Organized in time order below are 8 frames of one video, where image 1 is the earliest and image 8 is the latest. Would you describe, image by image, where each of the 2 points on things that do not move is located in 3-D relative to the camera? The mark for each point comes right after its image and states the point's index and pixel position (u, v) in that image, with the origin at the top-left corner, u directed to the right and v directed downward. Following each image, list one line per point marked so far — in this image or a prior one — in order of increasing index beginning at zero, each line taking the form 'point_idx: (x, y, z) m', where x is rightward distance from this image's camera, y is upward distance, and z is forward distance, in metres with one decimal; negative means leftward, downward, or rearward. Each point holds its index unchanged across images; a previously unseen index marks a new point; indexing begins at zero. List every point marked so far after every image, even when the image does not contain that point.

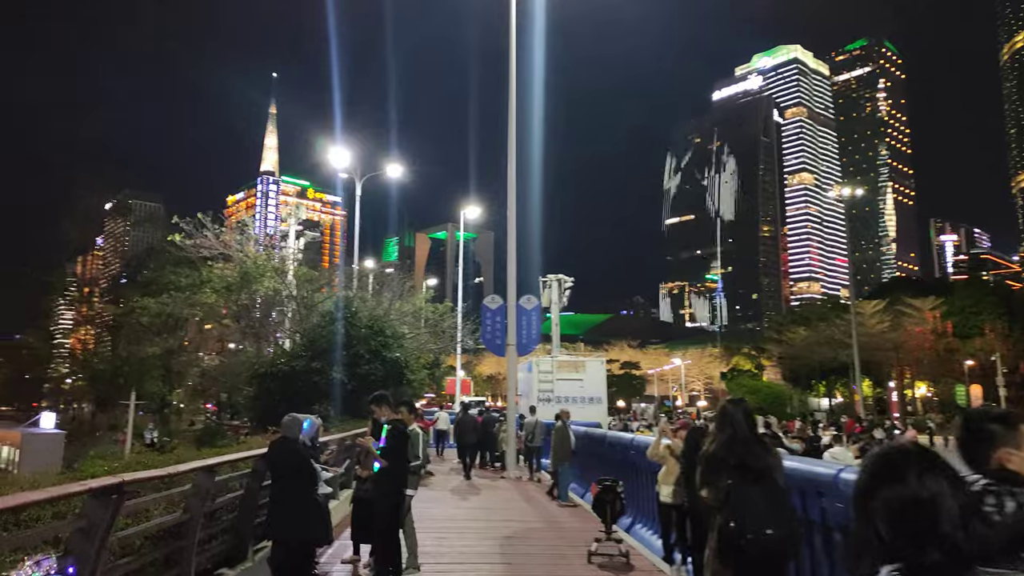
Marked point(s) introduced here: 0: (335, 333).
0: (-4.0, -1.1, +16.3) m
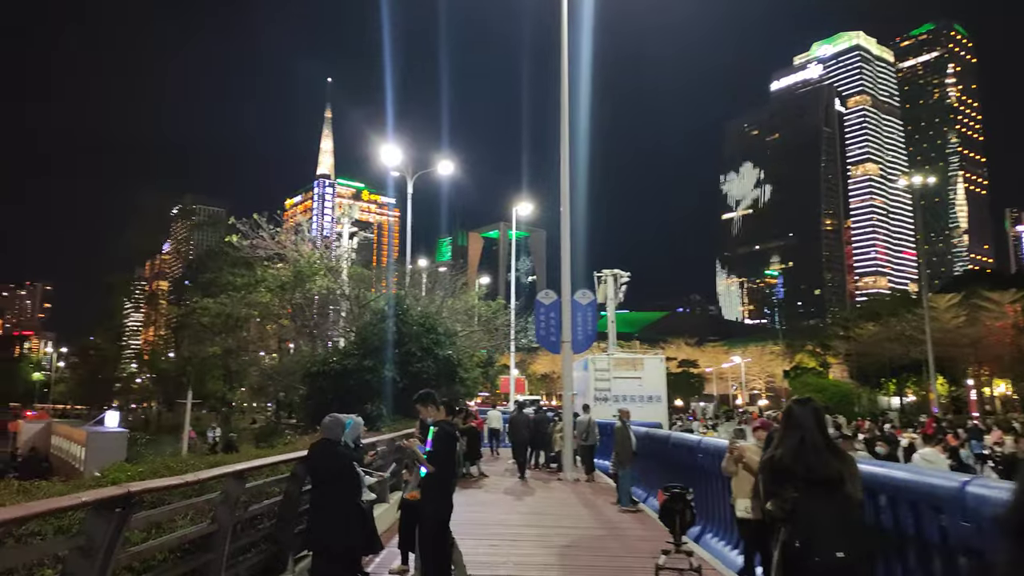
0: (-2.8, -1.0, +16.0) m
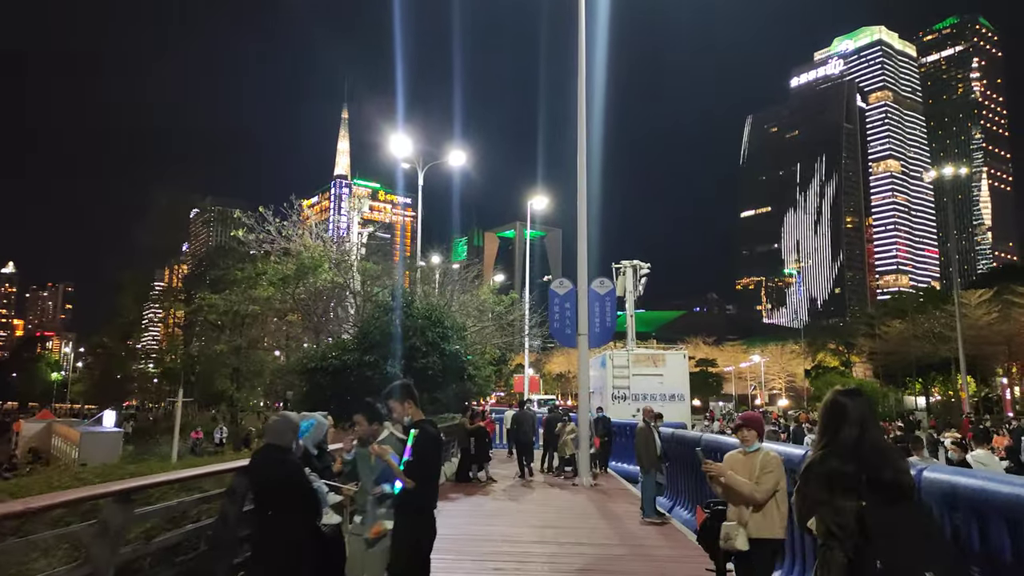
0: (-2.5, -0.8, +14.9) m
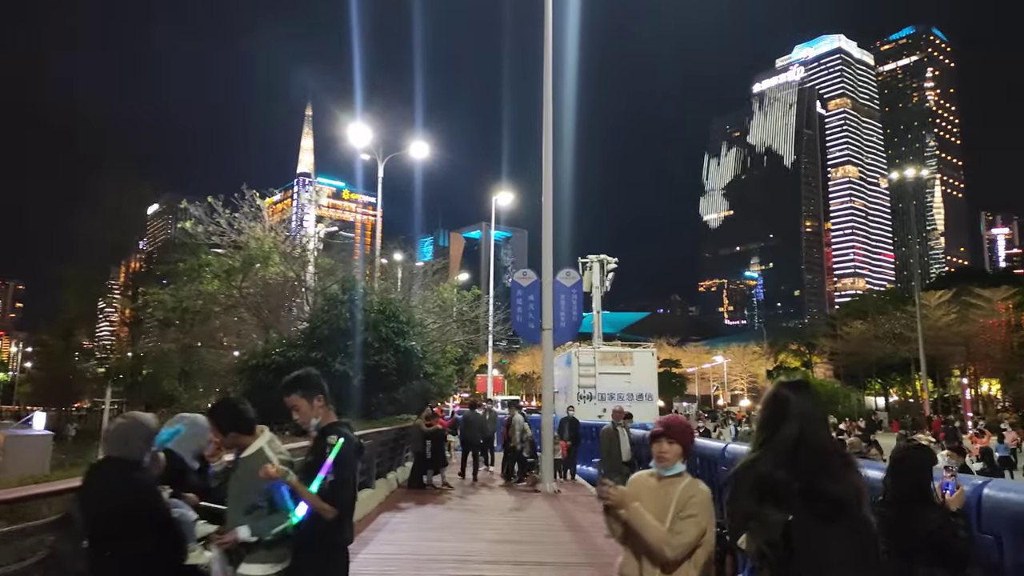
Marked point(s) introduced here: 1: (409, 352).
0: (-3.3, -0.7, +13.8) m
1: (-2.1, -1.3, +15.0) m
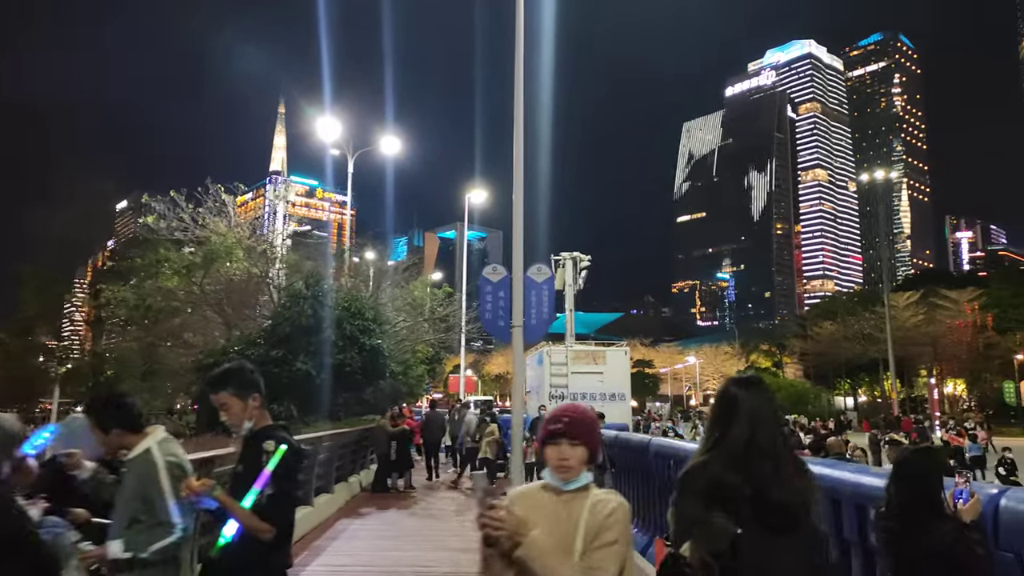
0: (-3.9, -0.6, +13.3) m
1: (-2.8, -1.2, +14.5) m
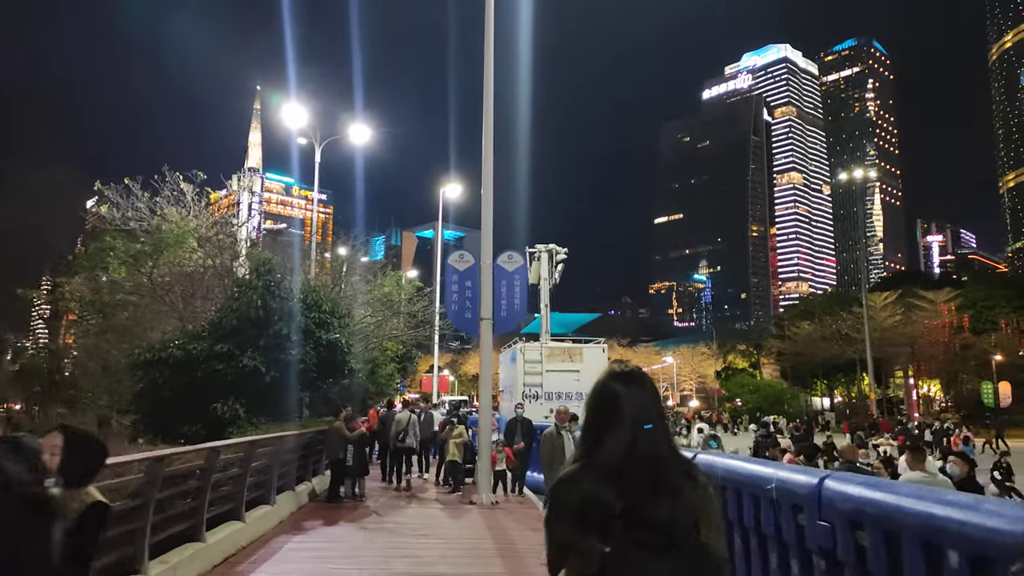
0: (-4.4, -0.4, +12.2) m
1: (-3.3, -1.1, +13.4) m
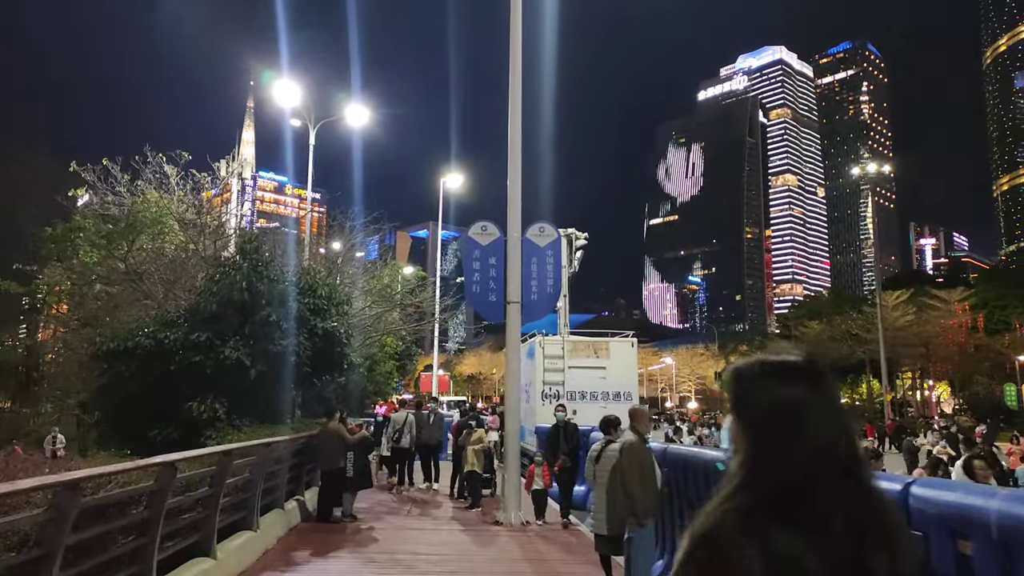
0: (-4.0, -0.1, +10.4) m
1: (-2.9, -0.8, +11.7) m
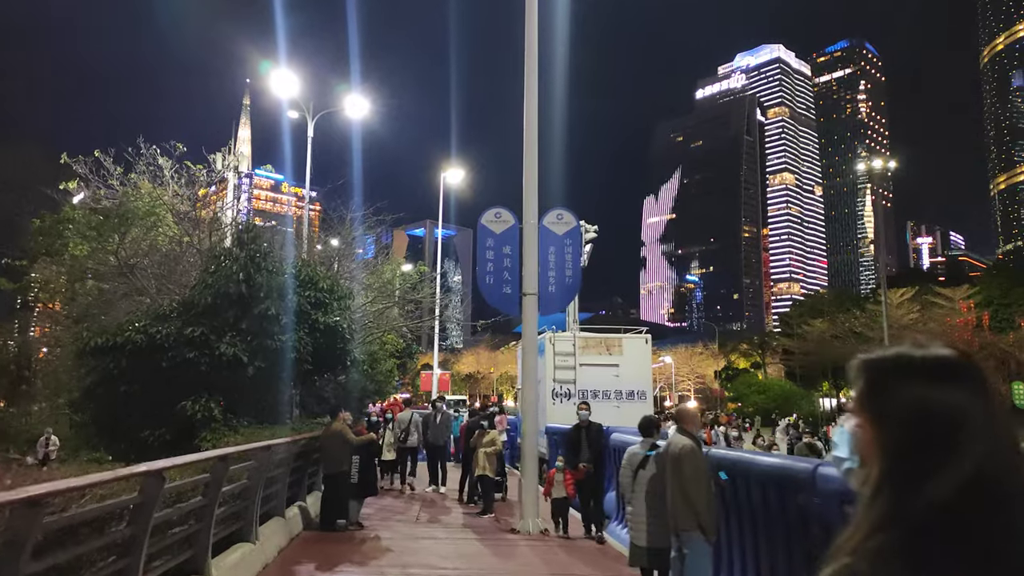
0: (-3.8, 0.0, +9.8) m
1: (-2.8, -0.7, +11.1) m
